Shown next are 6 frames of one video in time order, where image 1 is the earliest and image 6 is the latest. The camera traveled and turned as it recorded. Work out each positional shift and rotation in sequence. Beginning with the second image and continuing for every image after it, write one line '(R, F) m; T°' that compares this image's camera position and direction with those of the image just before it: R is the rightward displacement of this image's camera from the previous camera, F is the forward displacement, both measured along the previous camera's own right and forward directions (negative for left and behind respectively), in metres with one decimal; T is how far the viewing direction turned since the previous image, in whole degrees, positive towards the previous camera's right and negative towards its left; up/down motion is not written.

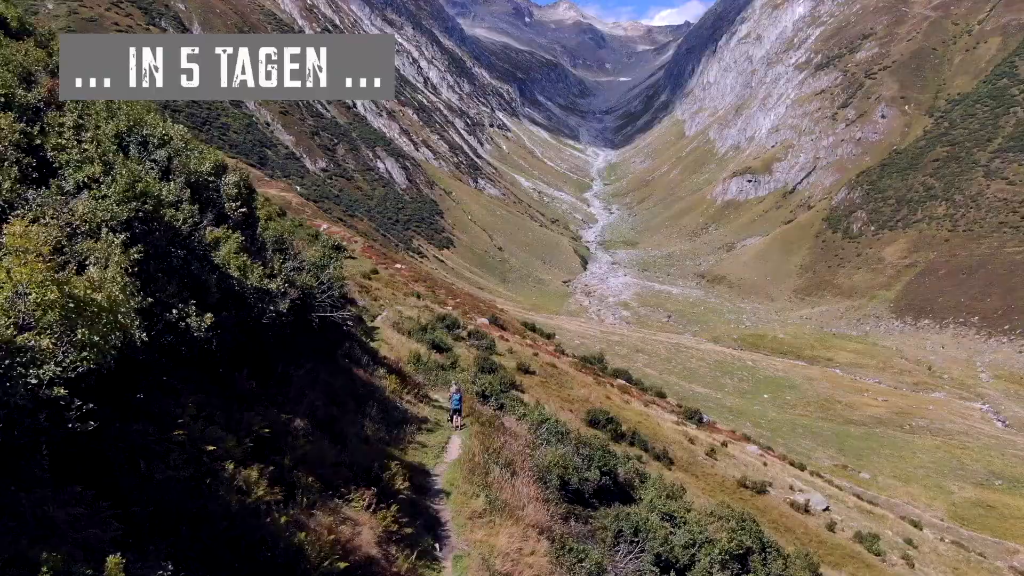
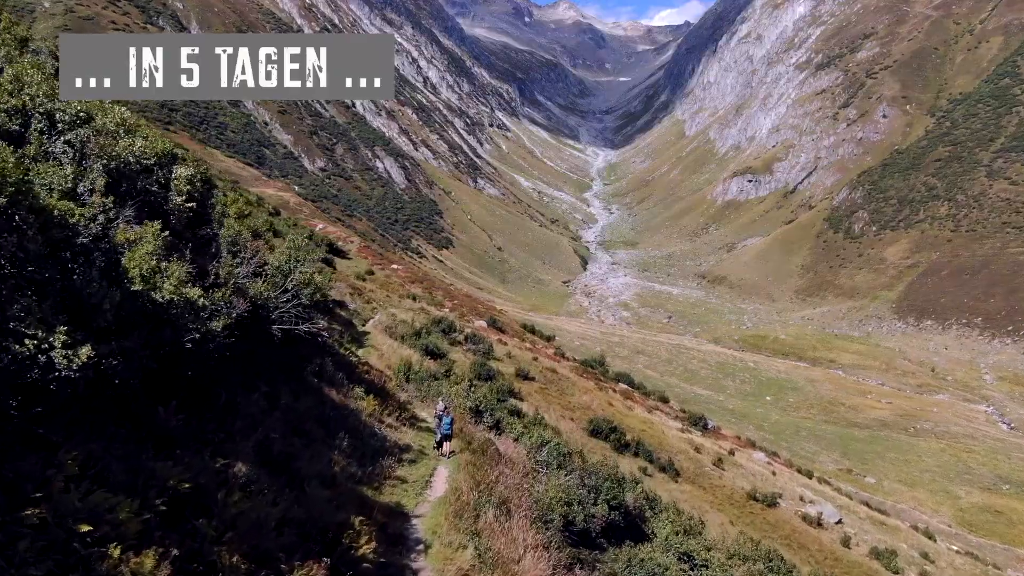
(0.0, +0.7) m; 0°
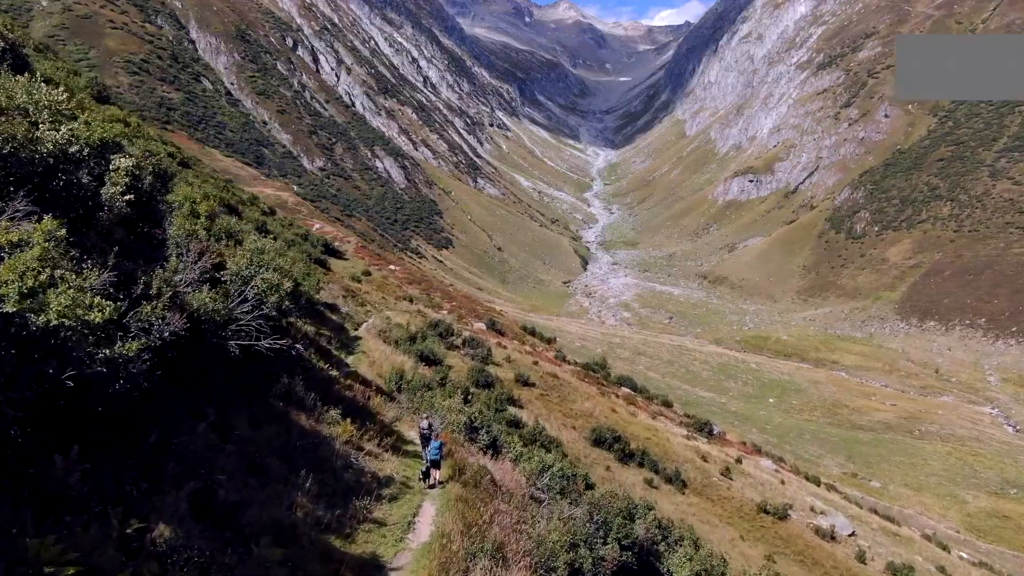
(0.0, +0.6) m; 0°
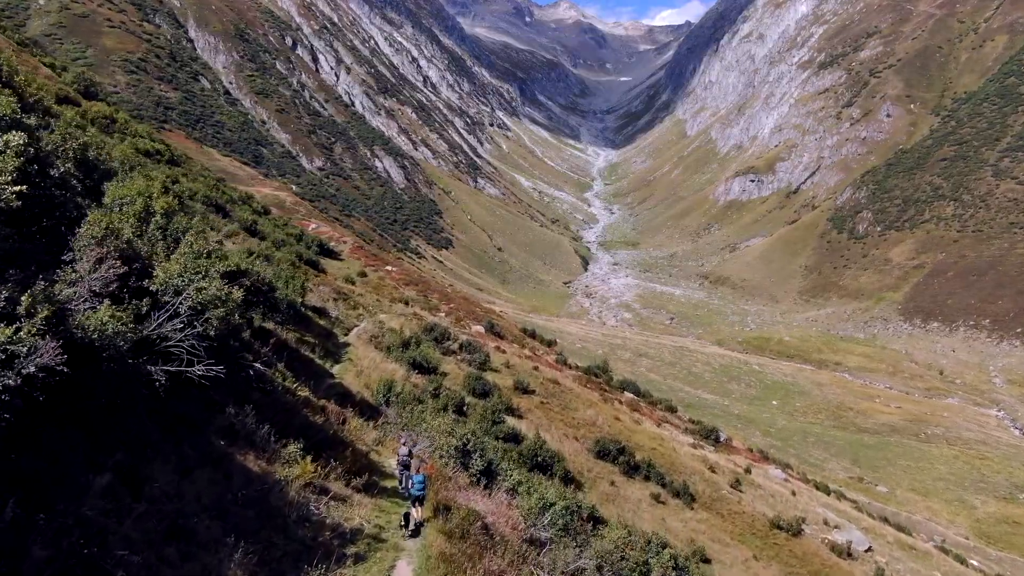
(0.0, +0.7) m; 0°
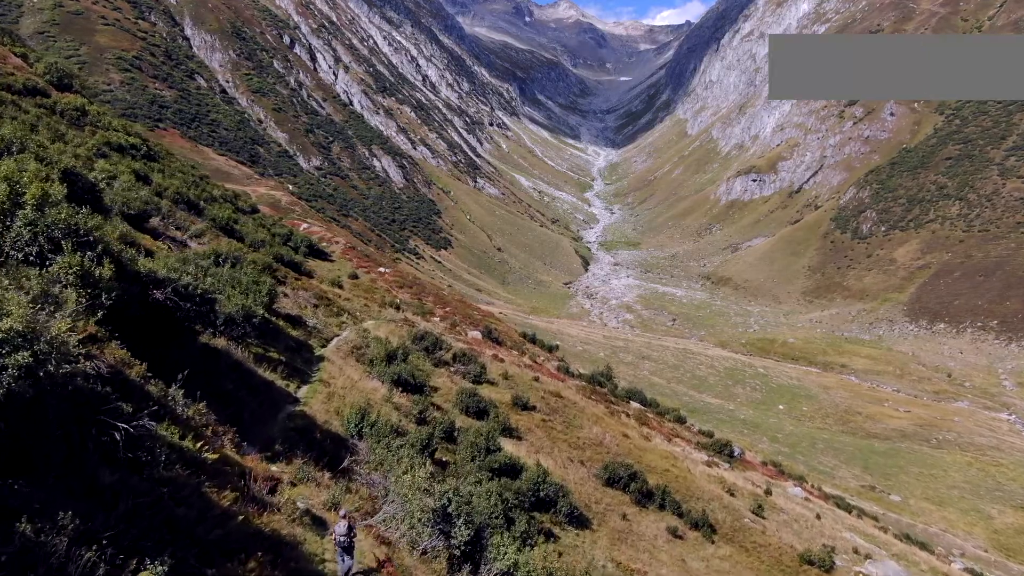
(0.0, +1.3) m; 0°
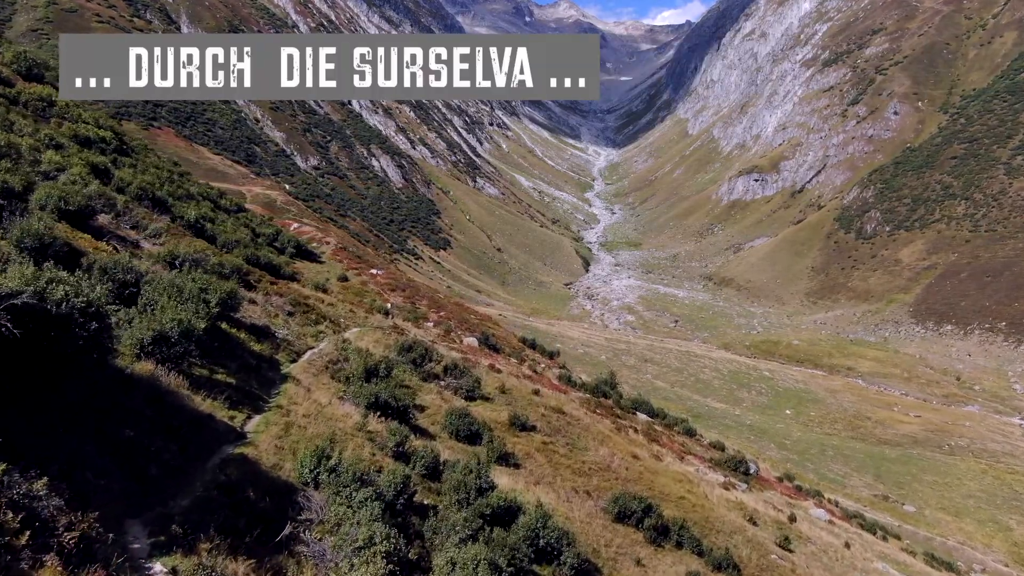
(+0.1, +1.3) m; 0°
